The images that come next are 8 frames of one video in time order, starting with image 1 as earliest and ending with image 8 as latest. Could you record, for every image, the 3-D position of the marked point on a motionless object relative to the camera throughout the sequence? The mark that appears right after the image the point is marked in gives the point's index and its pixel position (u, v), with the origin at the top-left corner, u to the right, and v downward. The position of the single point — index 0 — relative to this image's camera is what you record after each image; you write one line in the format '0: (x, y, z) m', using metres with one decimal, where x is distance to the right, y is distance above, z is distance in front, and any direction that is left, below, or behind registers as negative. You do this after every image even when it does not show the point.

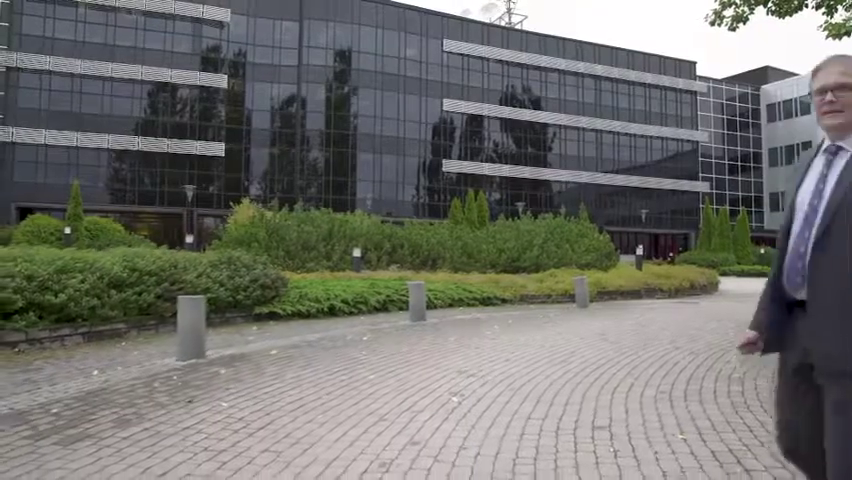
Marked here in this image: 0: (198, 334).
0: (-2.9, -1.2, +9.4) m
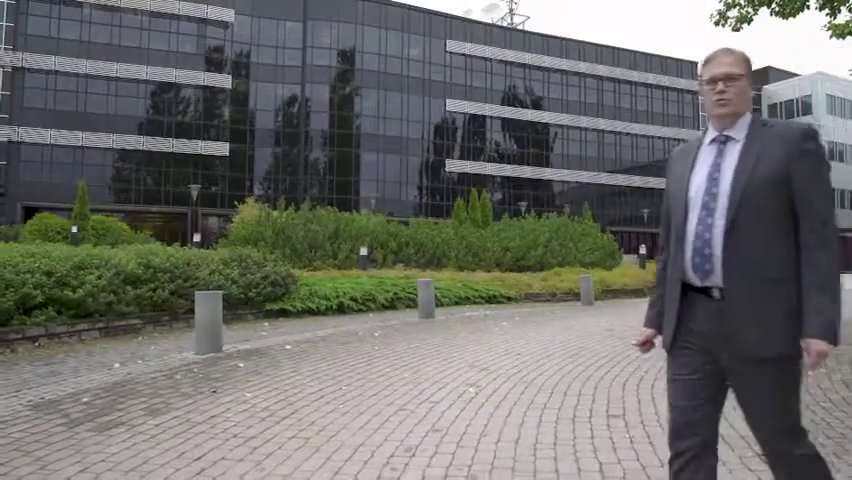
0: (-2.8, -1.1, +9.6) m
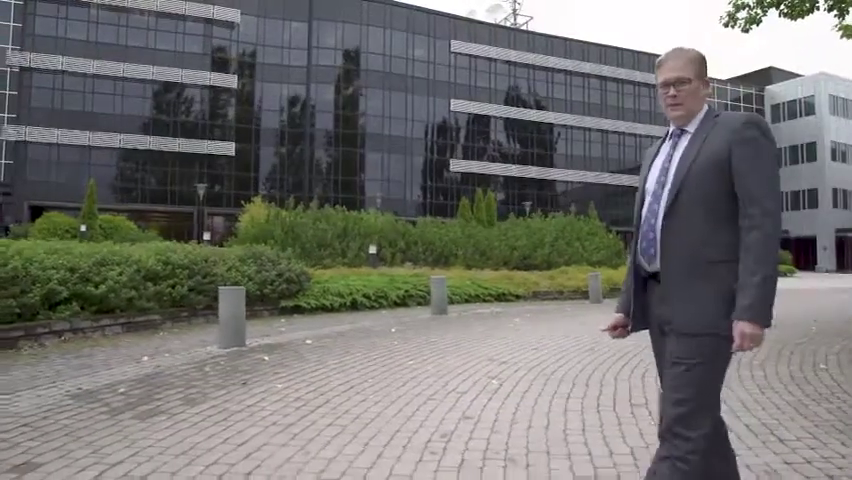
0: (-2.5, -1.1, +9.8) m
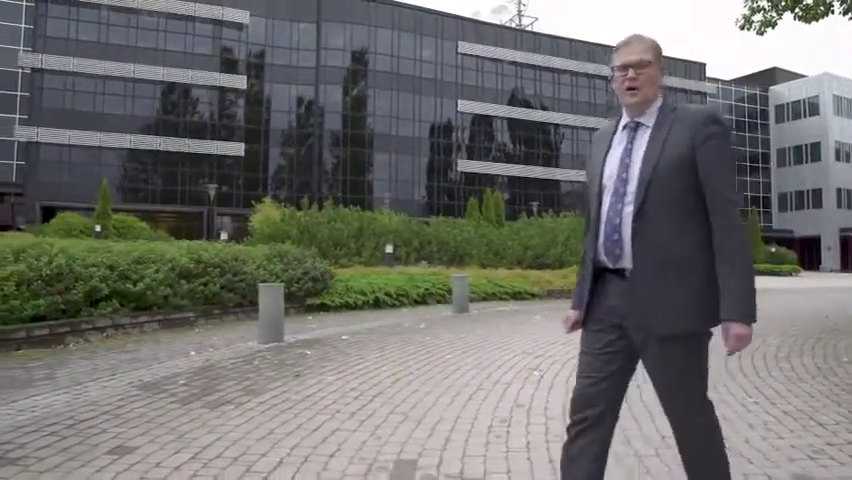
0: (-2.0, -1.1, +10.1) m
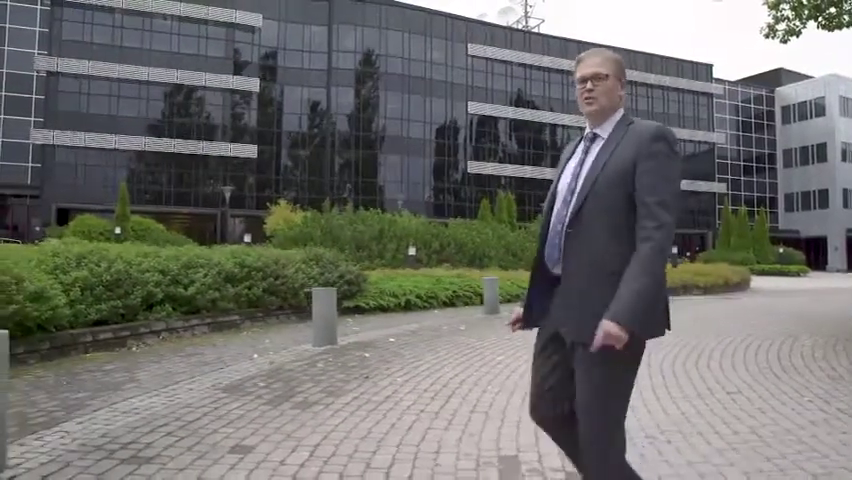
0: (-1.4, -1.2, +10.4) m
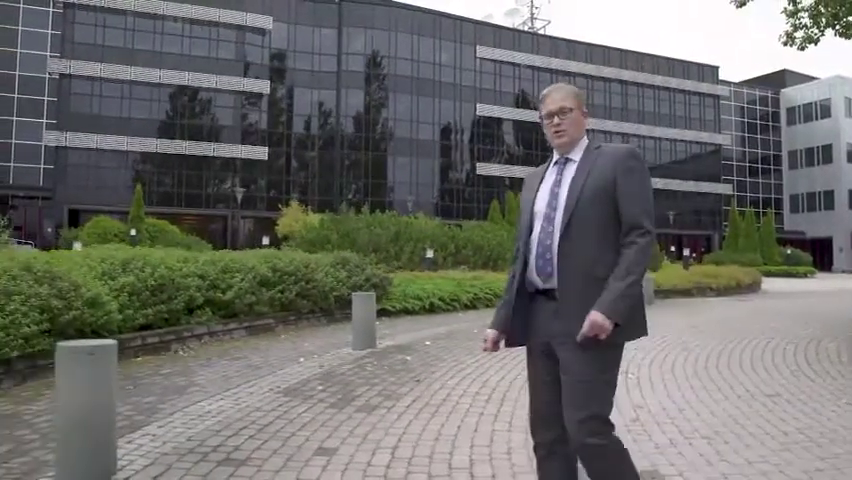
0: (-0.8, -1.3, +10.7) m
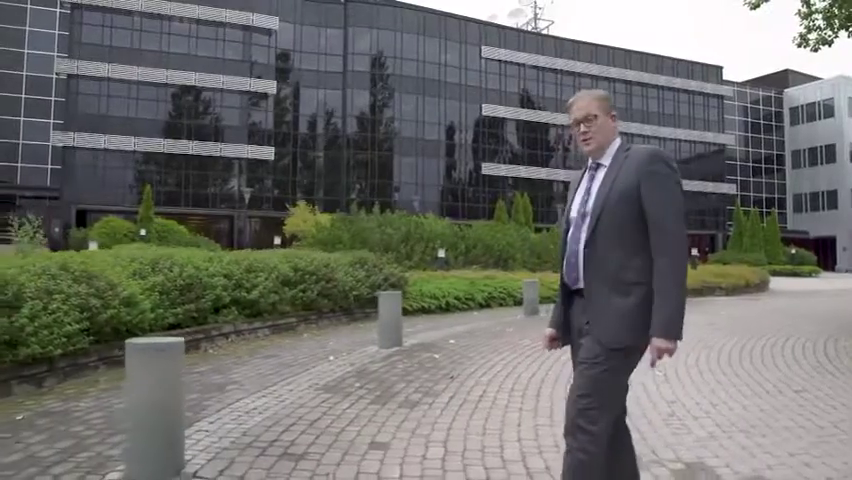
0: (-0.4, -1.2, +10.8) m
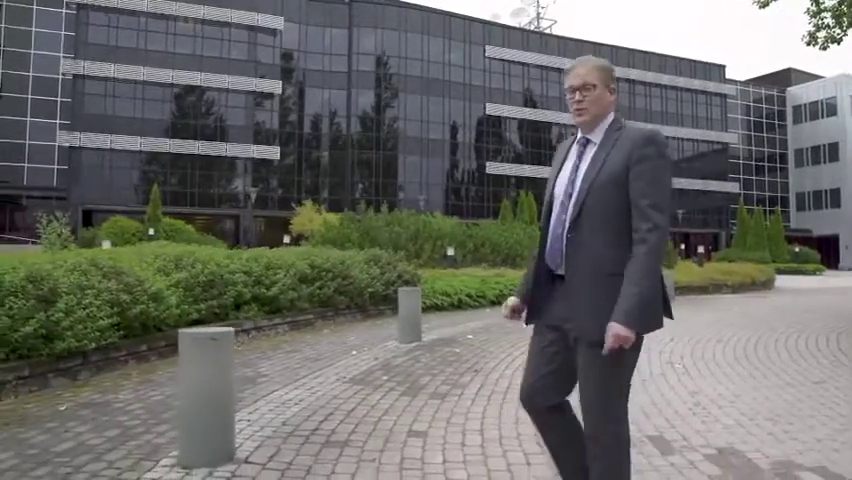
0: (-0.2, -1.2, +11.0) m
